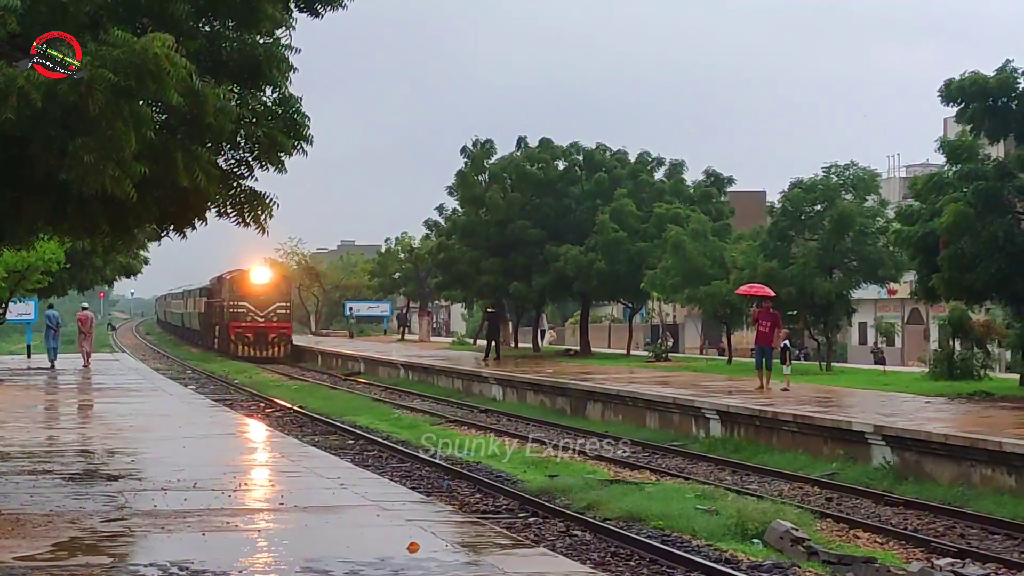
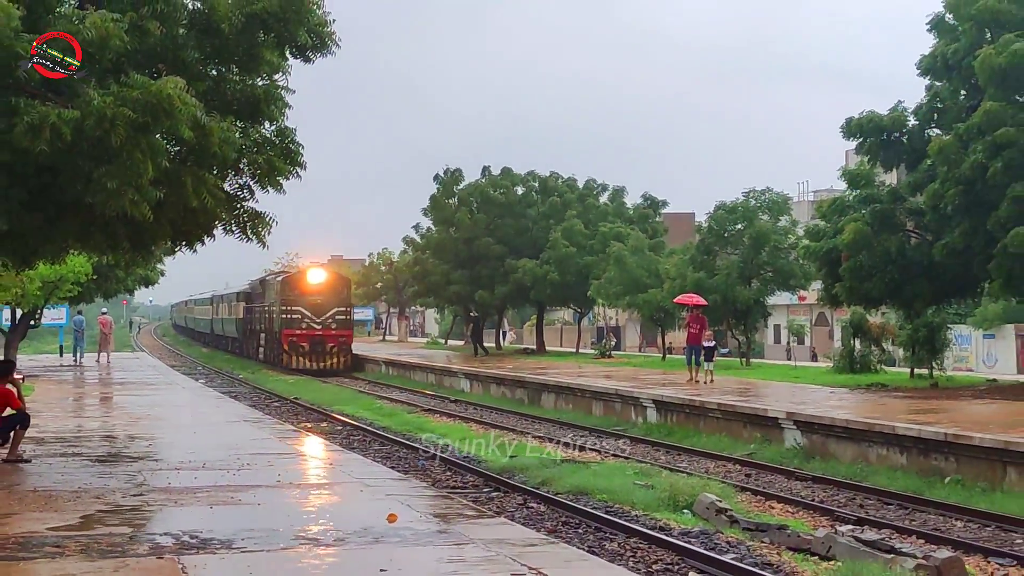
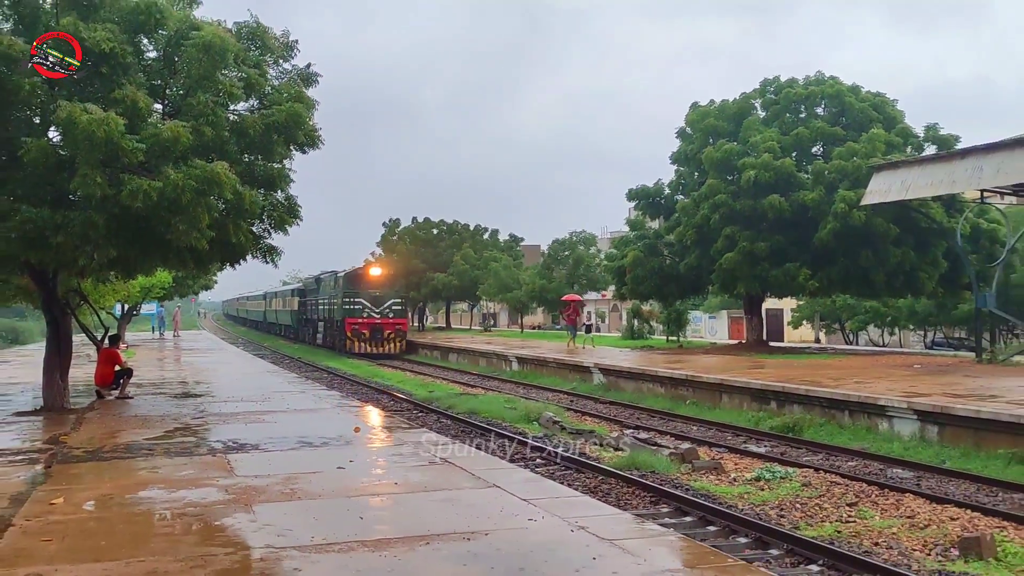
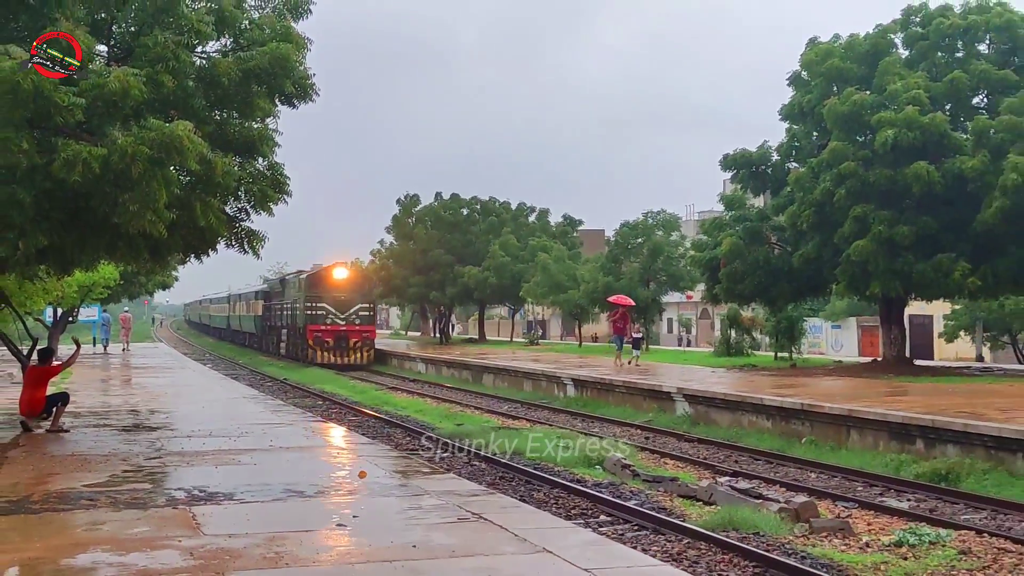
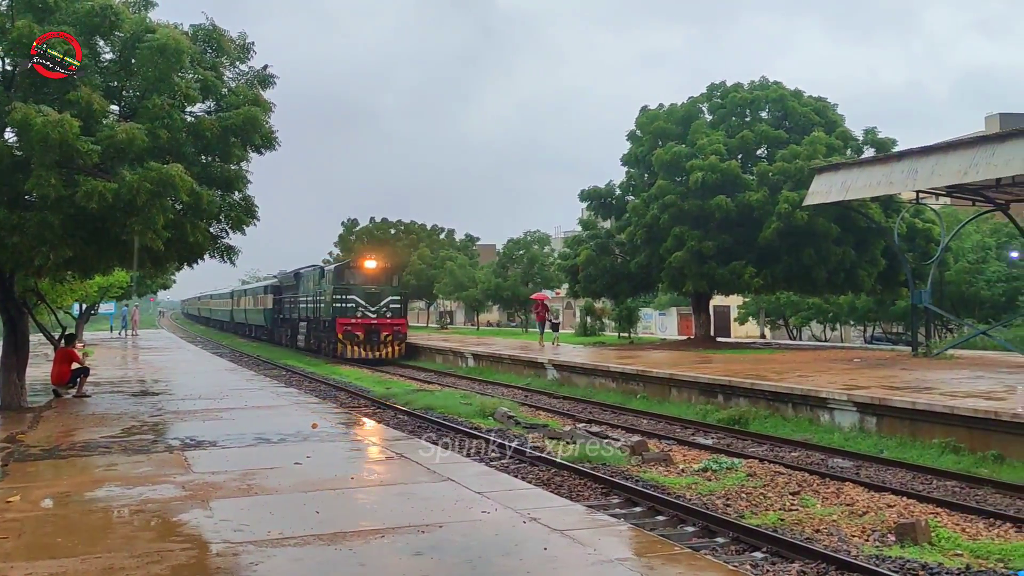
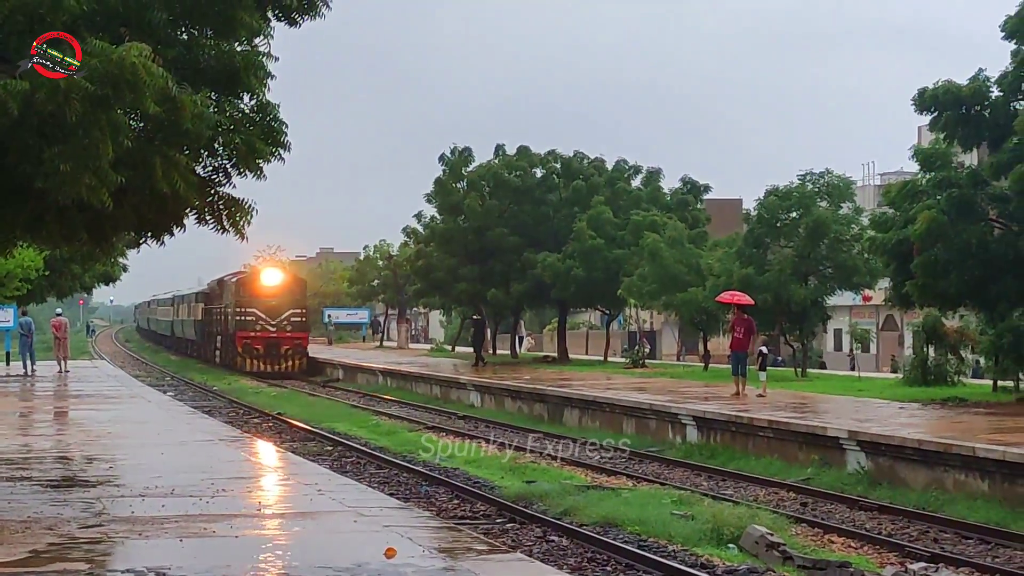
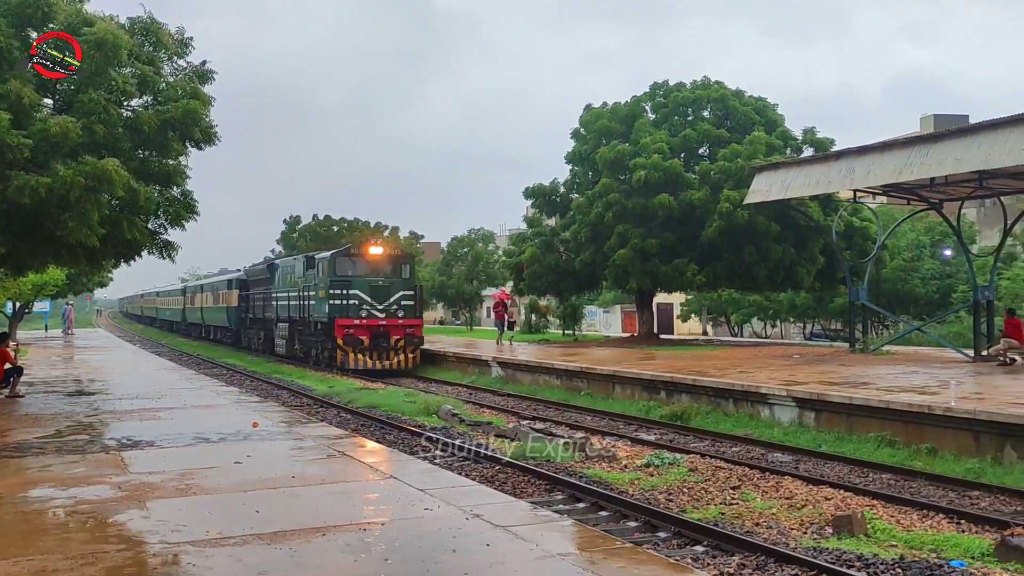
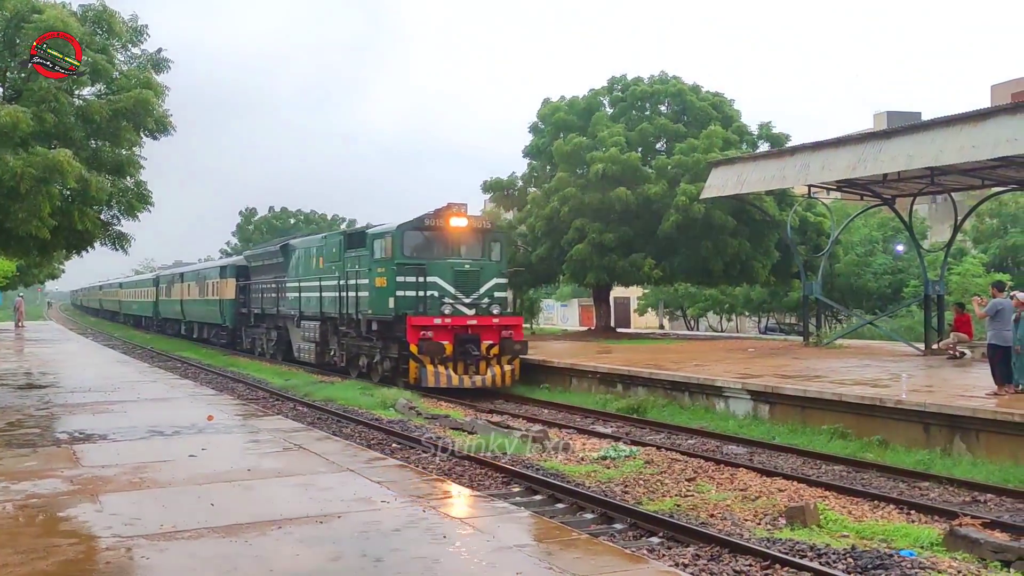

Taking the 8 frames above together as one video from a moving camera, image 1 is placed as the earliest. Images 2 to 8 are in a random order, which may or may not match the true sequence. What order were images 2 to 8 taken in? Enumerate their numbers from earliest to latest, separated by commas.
6, 2, 4, 3, 5, 7, 8
